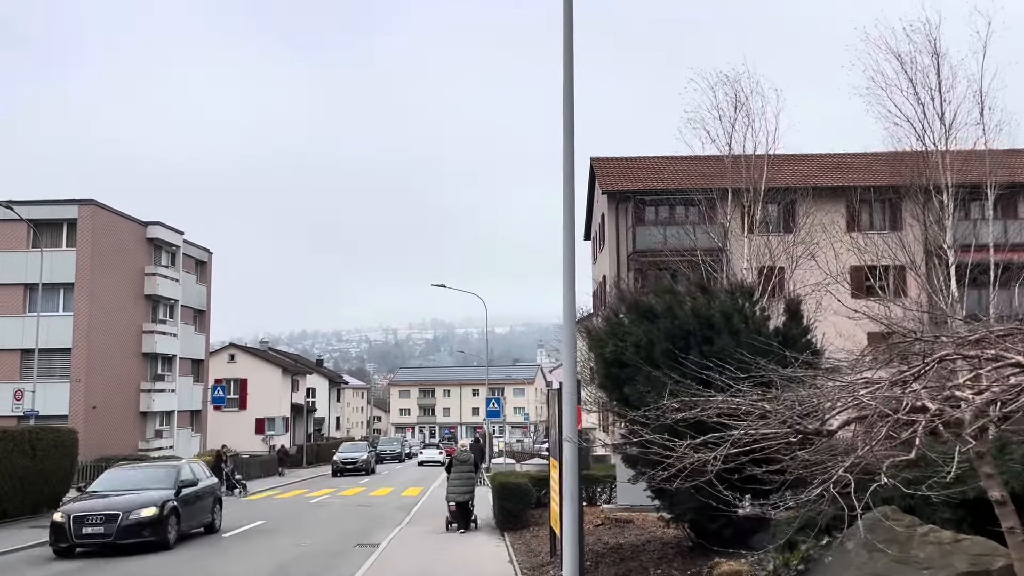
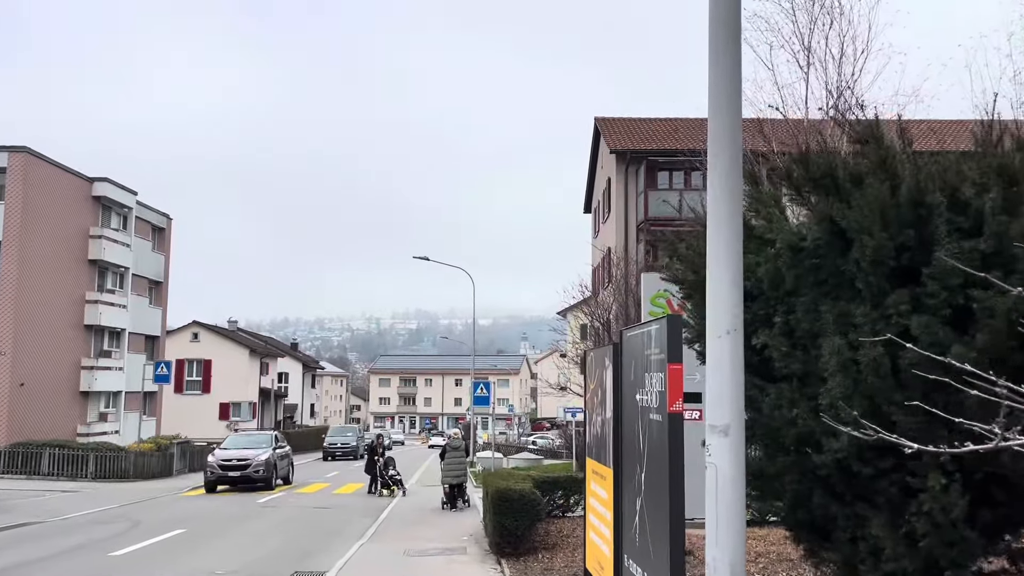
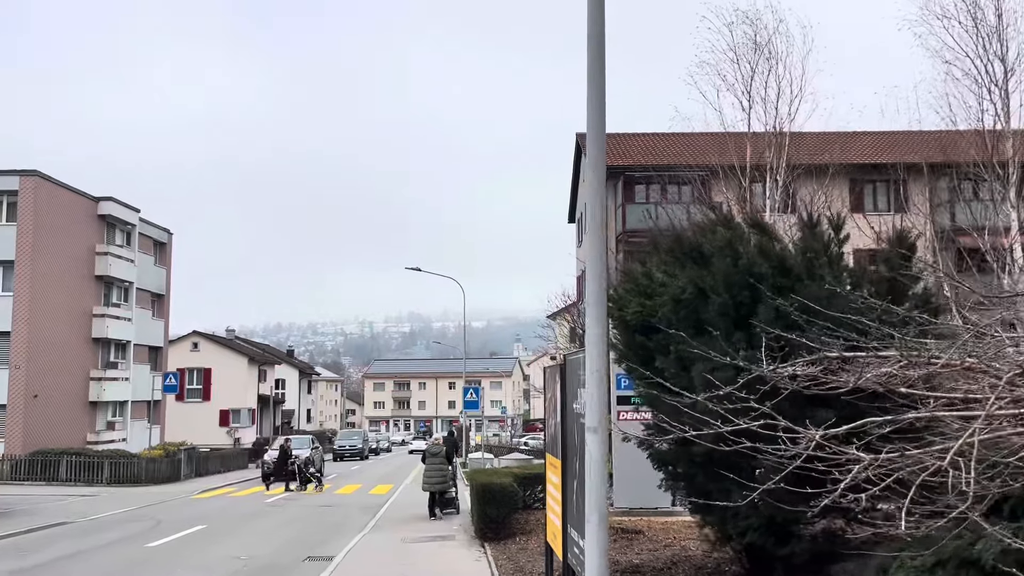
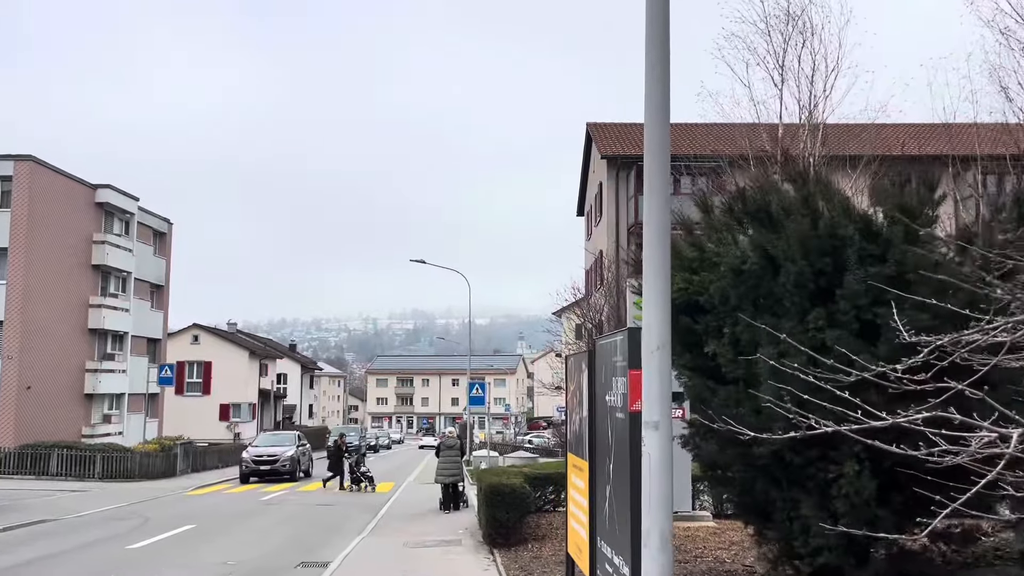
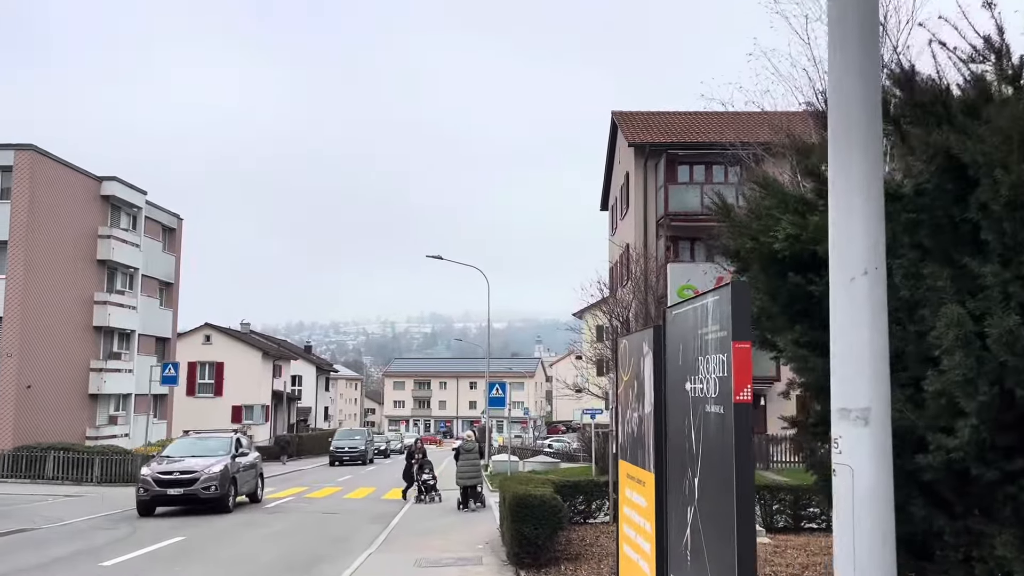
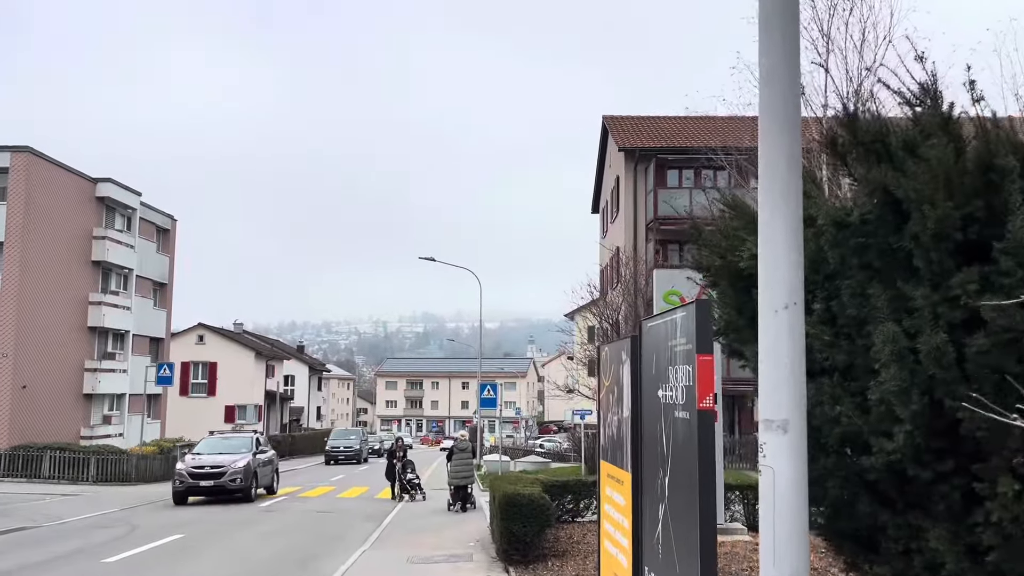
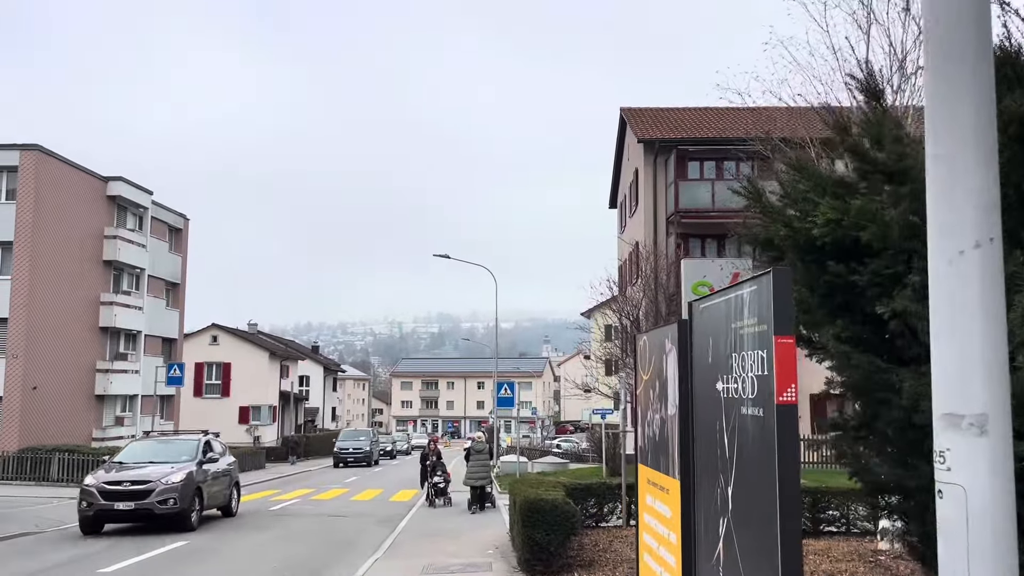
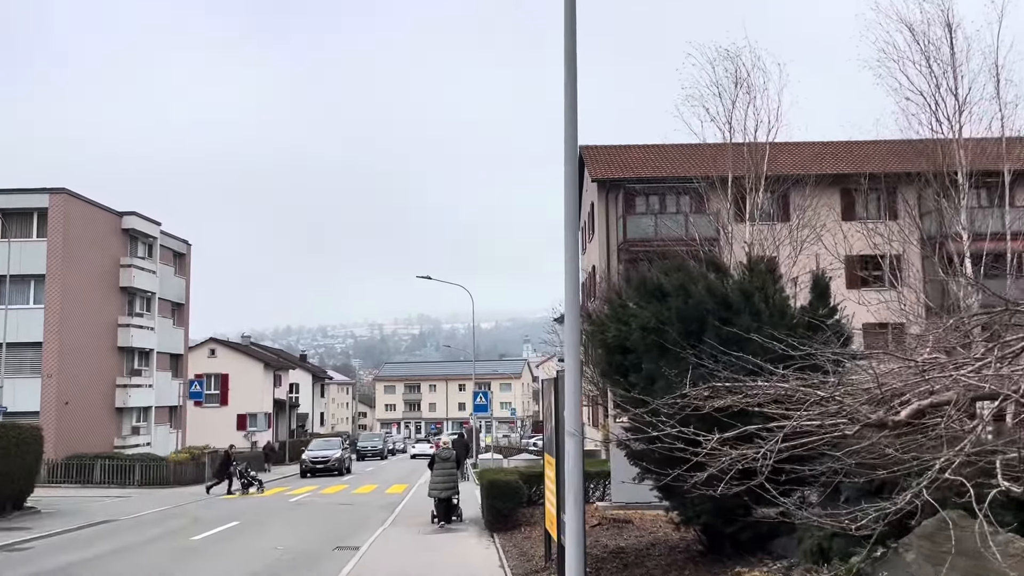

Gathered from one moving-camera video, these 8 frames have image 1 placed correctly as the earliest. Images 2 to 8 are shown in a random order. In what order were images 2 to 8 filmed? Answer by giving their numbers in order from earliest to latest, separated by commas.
8, 3, 4, 2, 6, 5, 7
